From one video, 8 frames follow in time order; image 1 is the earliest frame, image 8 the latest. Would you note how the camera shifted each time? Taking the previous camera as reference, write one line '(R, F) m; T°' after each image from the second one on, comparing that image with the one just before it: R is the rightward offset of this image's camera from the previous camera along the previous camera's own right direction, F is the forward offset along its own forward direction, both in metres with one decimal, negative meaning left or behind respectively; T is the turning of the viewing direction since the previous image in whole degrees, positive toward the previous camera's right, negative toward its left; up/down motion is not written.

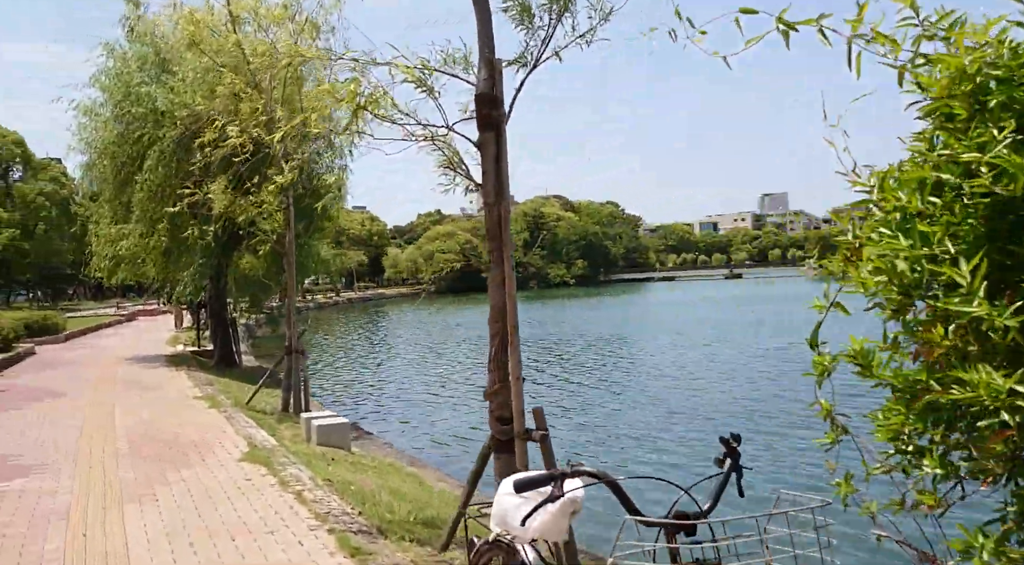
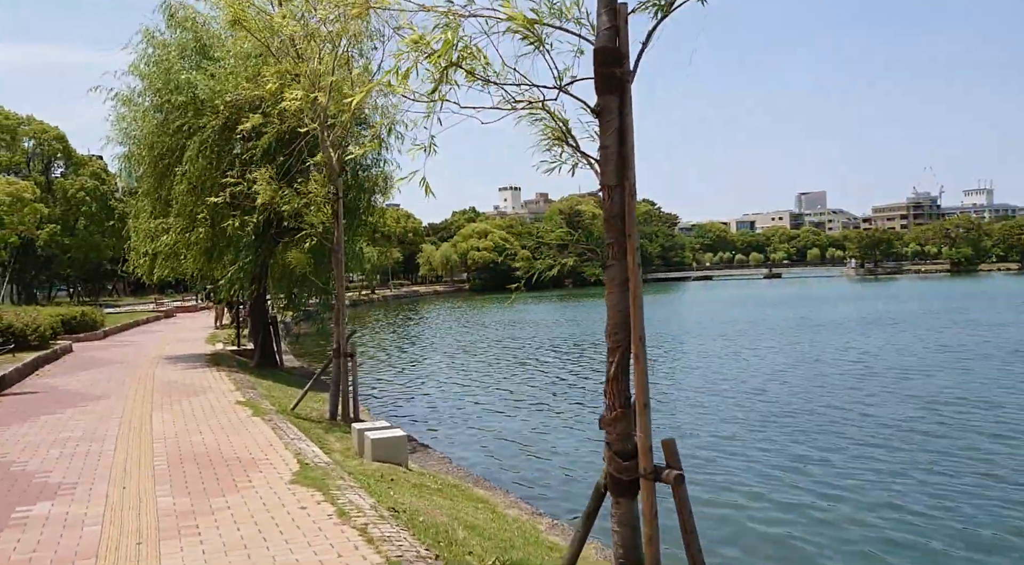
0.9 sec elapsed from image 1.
(-0.5, +1.1) m; -2°
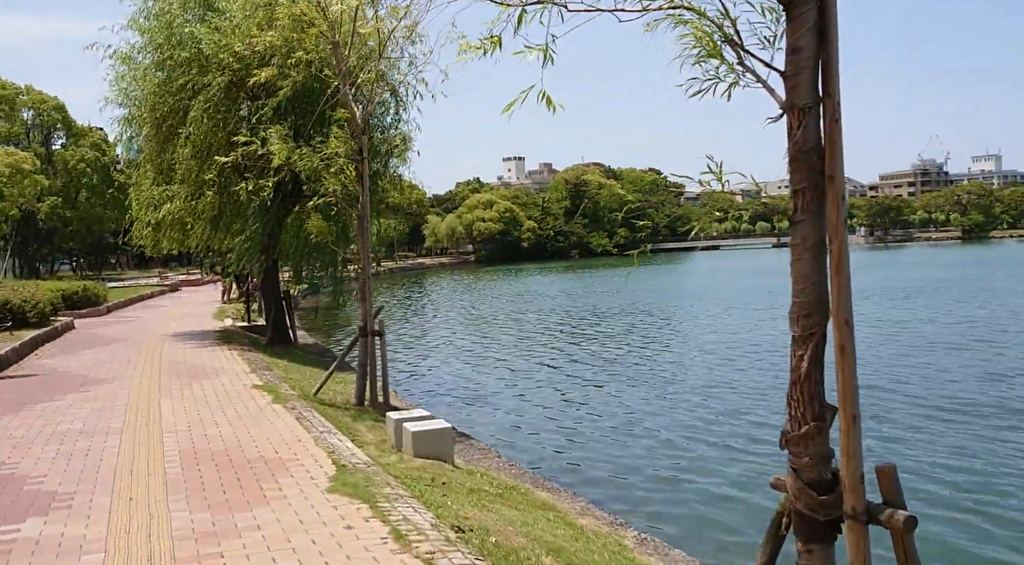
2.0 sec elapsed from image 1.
(-0.6, +1.3) m; 0°
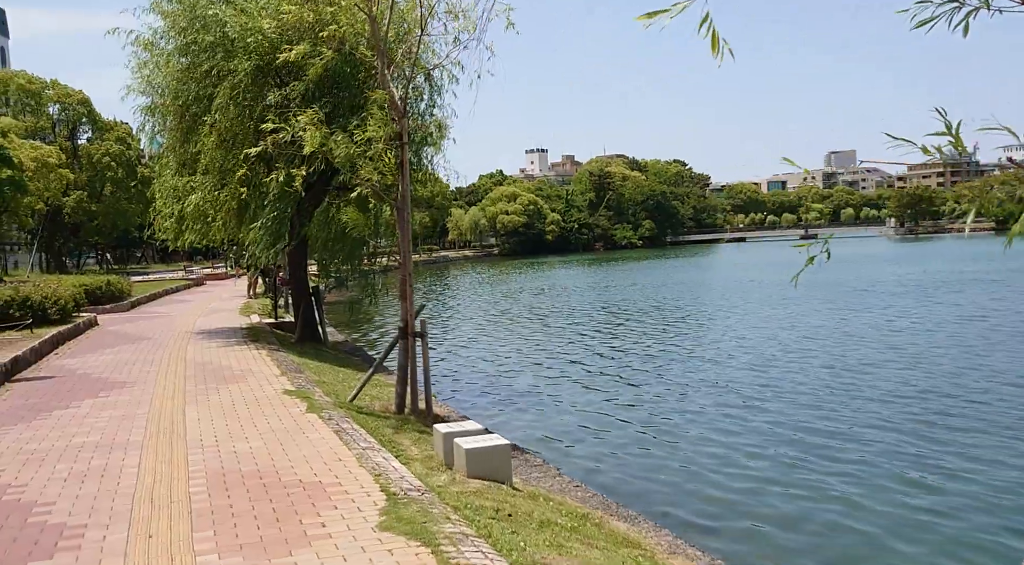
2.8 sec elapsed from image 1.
(-0.4, +1.0) m; -2°
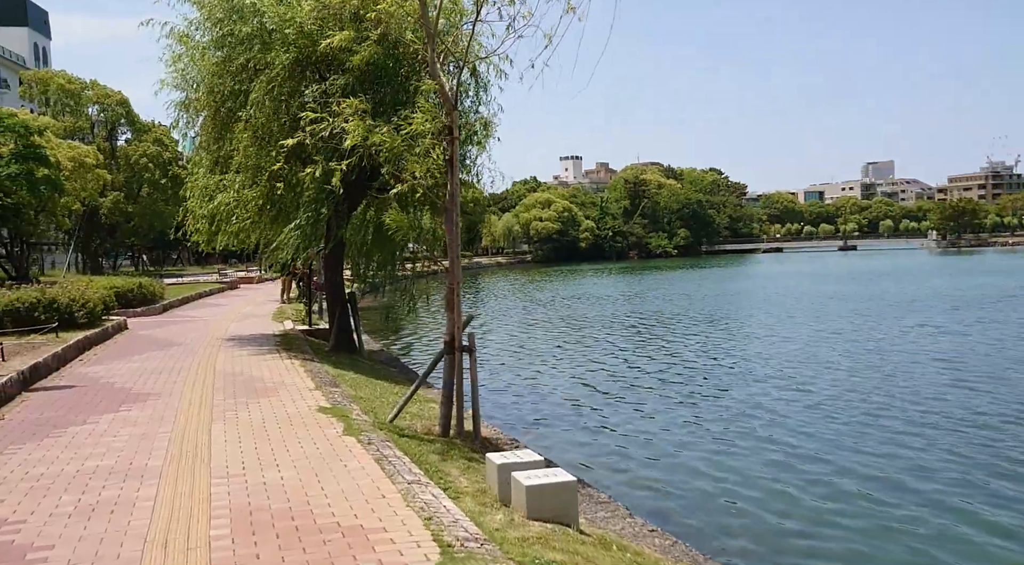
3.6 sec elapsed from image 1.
(-0.3, +1.0) m; -2°
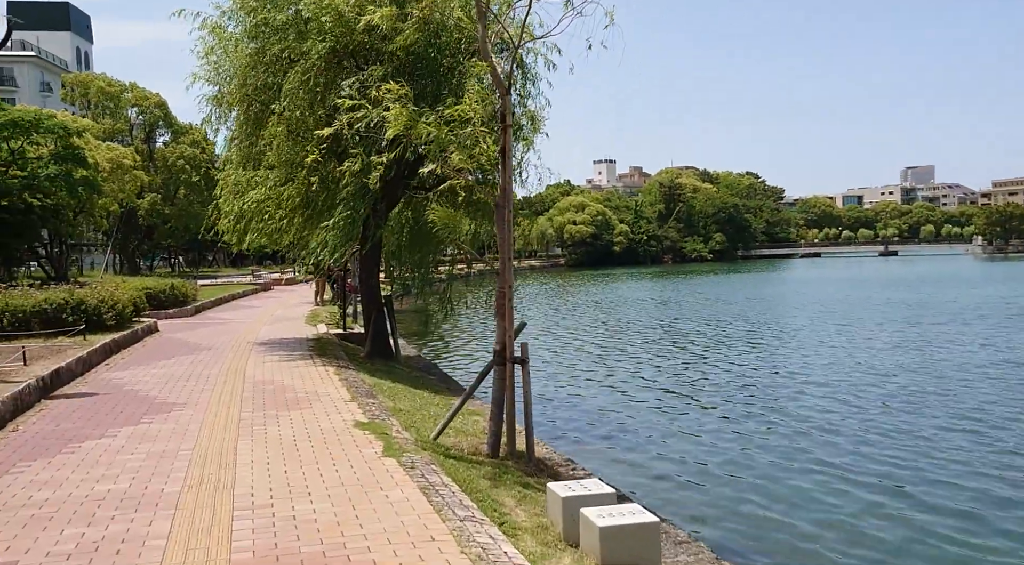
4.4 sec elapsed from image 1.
(-0.3, +1.0) m; -2°
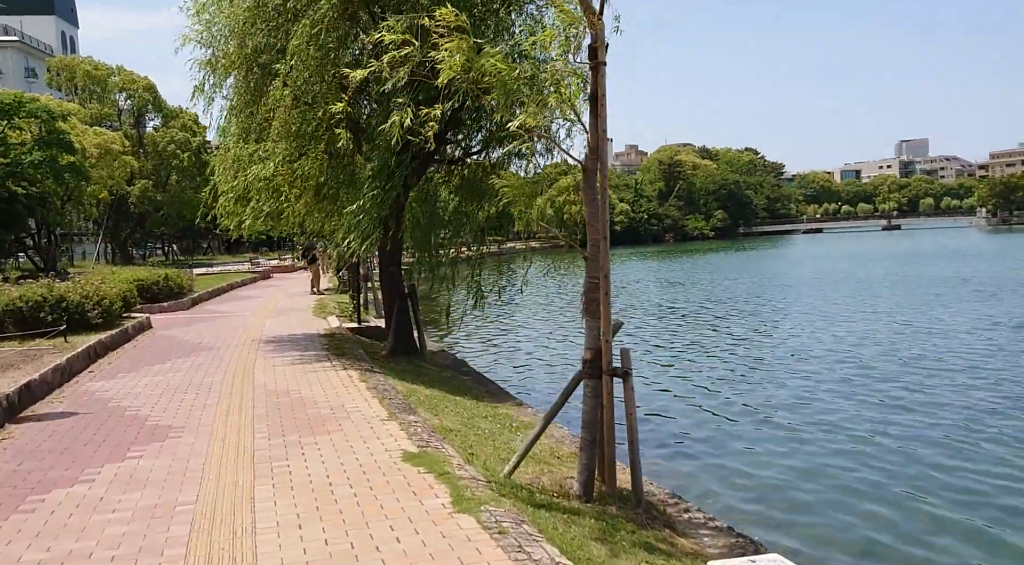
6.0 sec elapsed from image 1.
(-0.8, +2.0) m; 0°
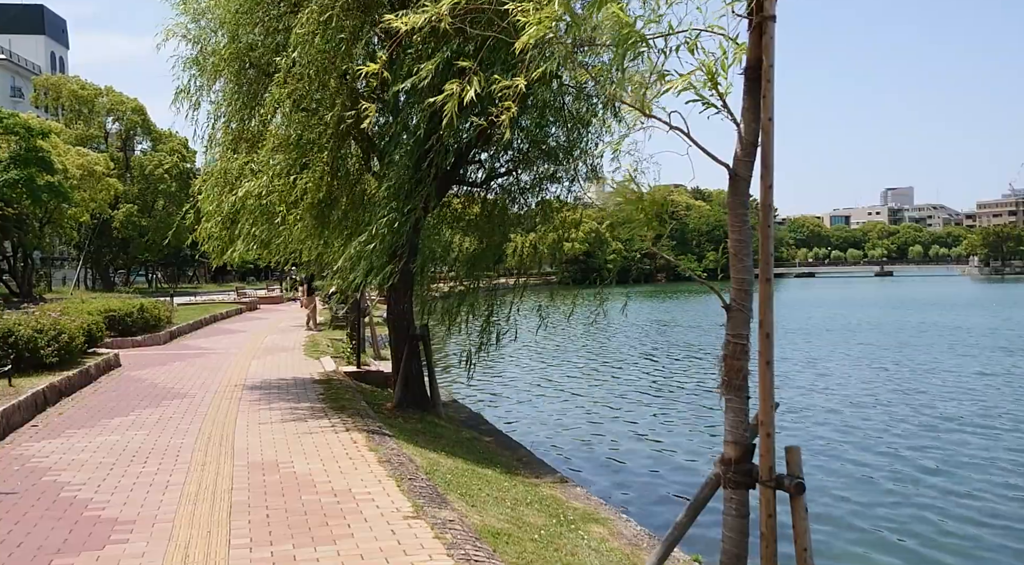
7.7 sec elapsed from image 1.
(-0.7, +2.1) m; +1°
